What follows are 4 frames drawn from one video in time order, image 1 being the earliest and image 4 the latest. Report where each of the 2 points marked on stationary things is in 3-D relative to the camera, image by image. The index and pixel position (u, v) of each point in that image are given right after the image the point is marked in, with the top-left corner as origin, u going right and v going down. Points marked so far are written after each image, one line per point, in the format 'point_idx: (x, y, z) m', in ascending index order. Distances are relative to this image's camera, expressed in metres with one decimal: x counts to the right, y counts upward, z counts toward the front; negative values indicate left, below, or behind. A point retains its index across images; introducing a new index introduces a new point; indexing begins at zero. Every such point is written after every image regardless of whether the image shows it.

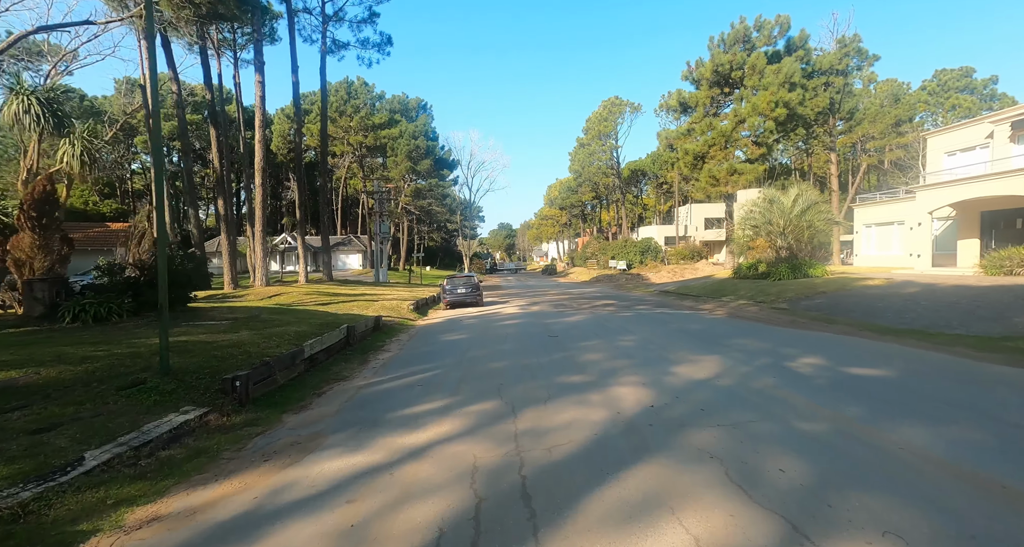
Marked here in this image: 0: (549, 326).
0: (+1.2, -1.6, +15.8) m
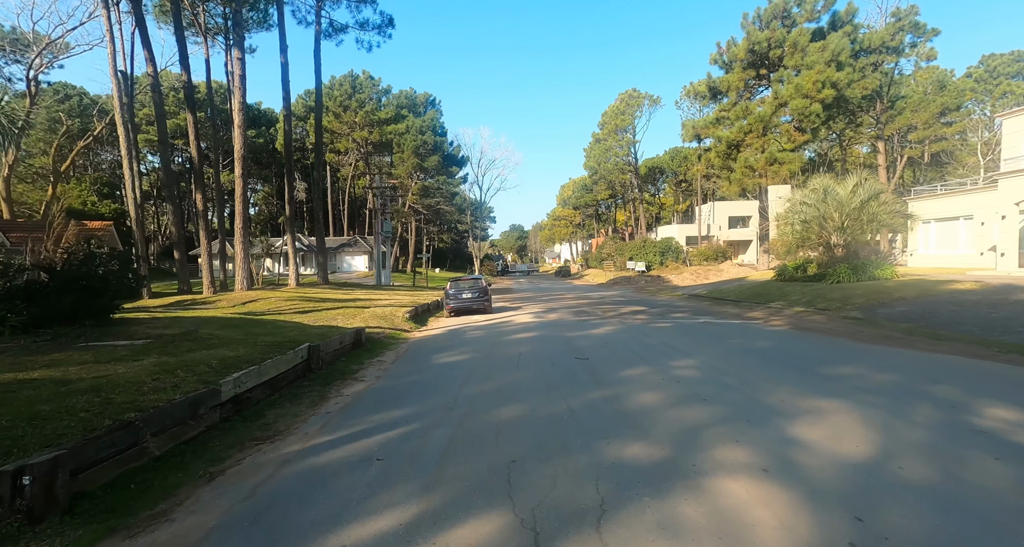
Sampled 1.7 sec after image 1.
0: (+1.5, -1.6, +12.5) m
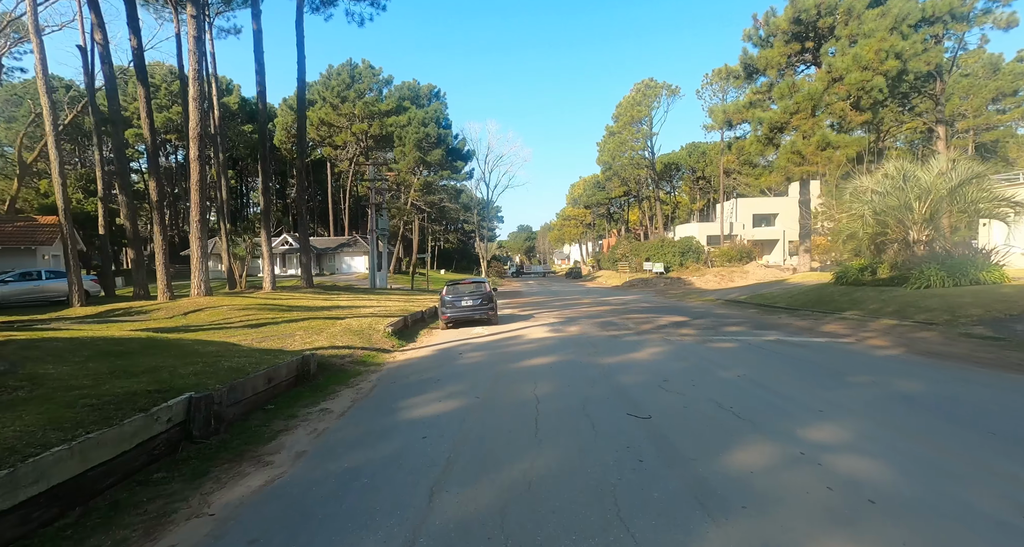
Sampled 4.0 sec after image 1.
0: (+1.7, -1.7, +8.6) m
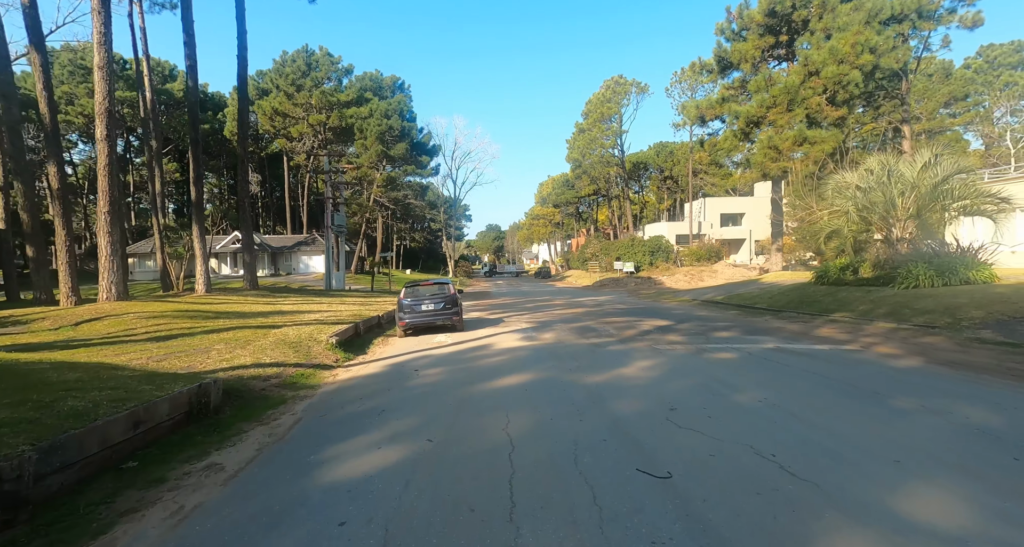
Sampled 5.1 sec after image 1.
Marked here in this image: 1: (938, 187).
0: (+1.3, -1.7, +6.9) m
1: (+14.4, +2.9, +17.5) m
